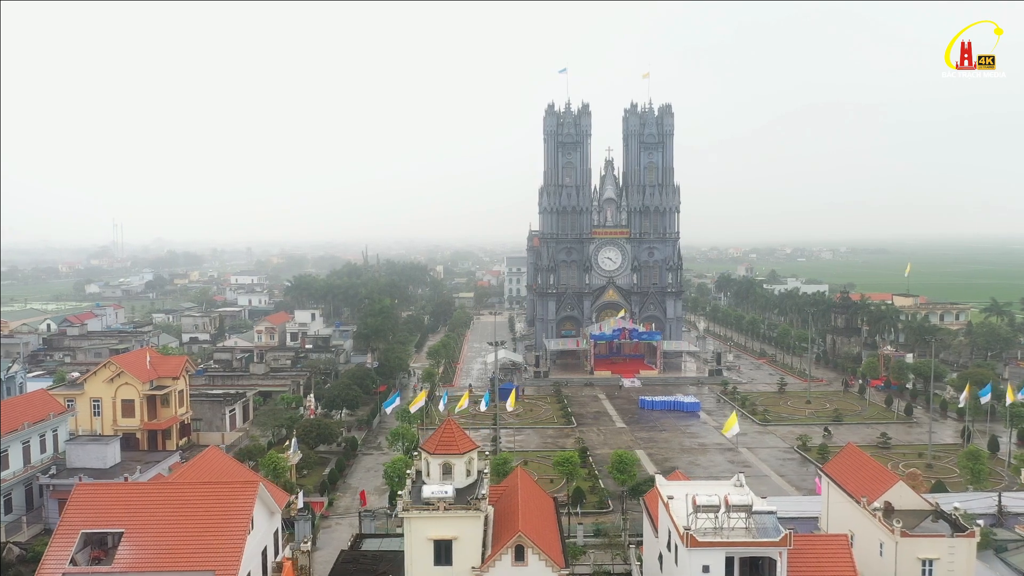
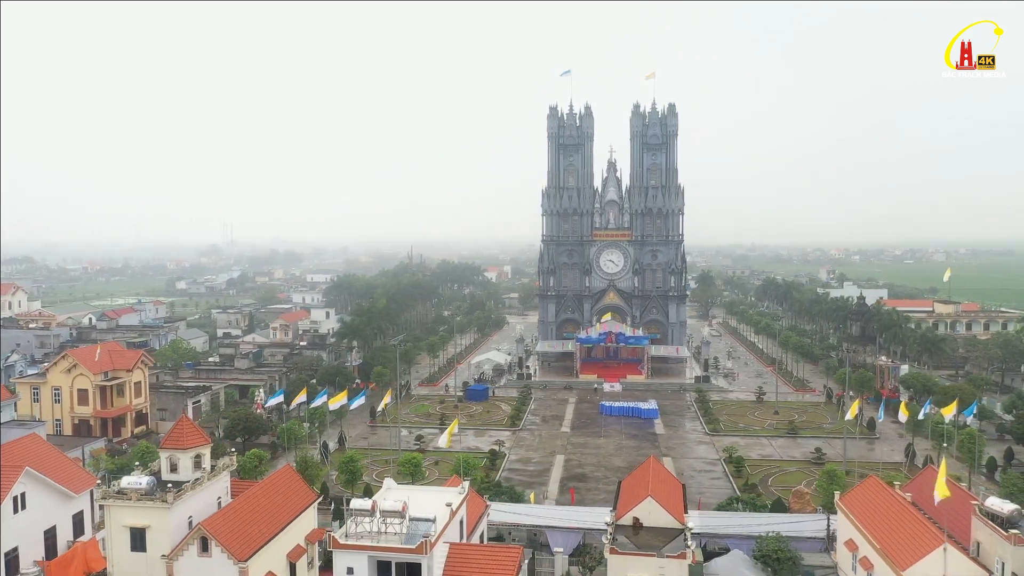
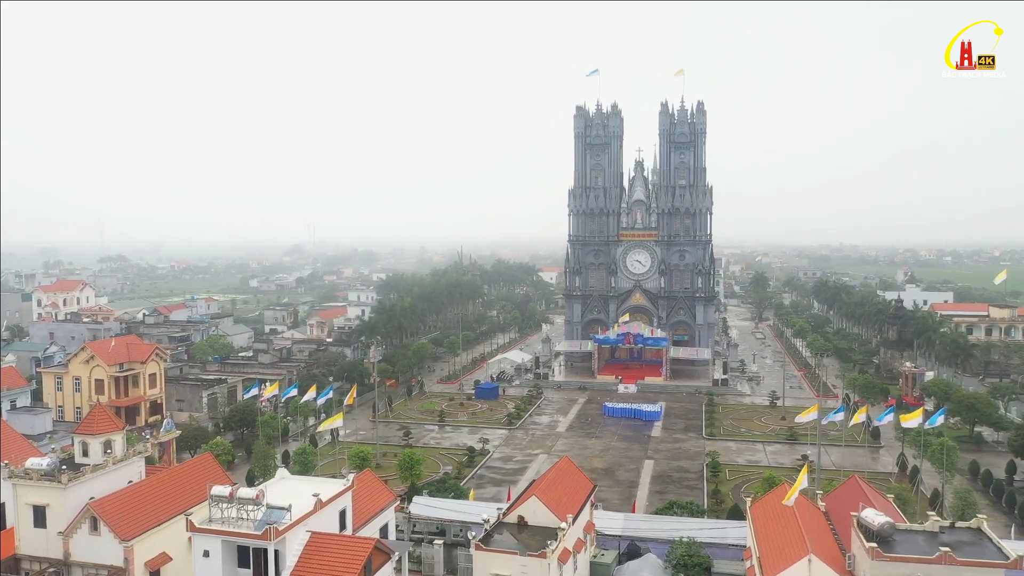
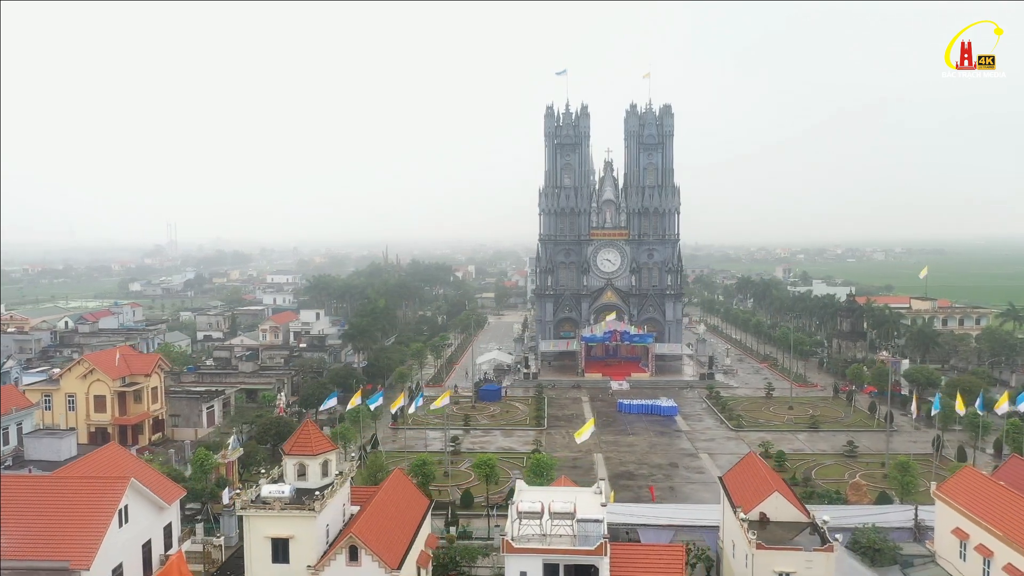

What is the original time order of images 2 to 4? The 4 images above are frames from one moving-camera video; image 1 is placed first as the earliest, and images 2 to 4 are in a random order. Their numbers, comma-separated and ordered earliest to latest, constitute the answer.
4, 2, 3
